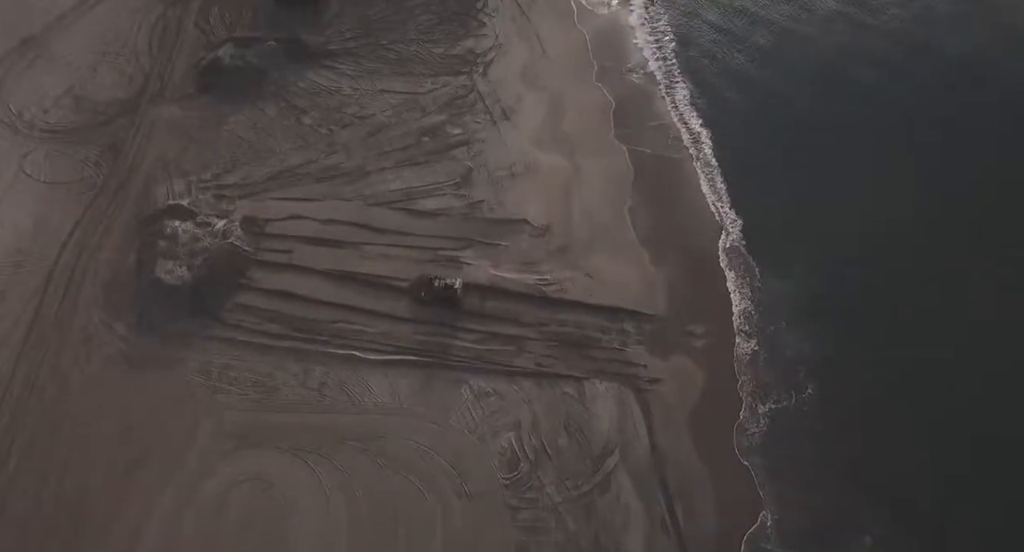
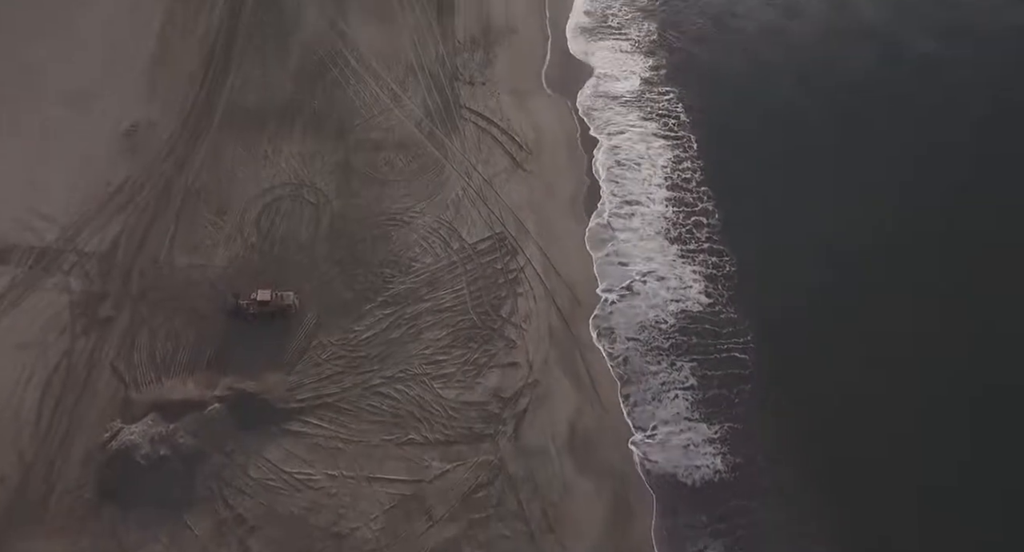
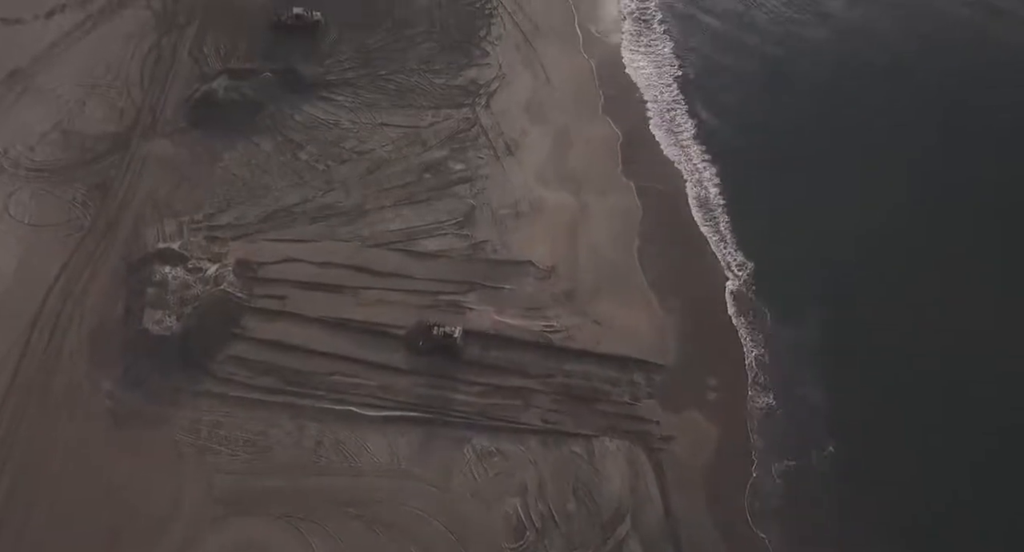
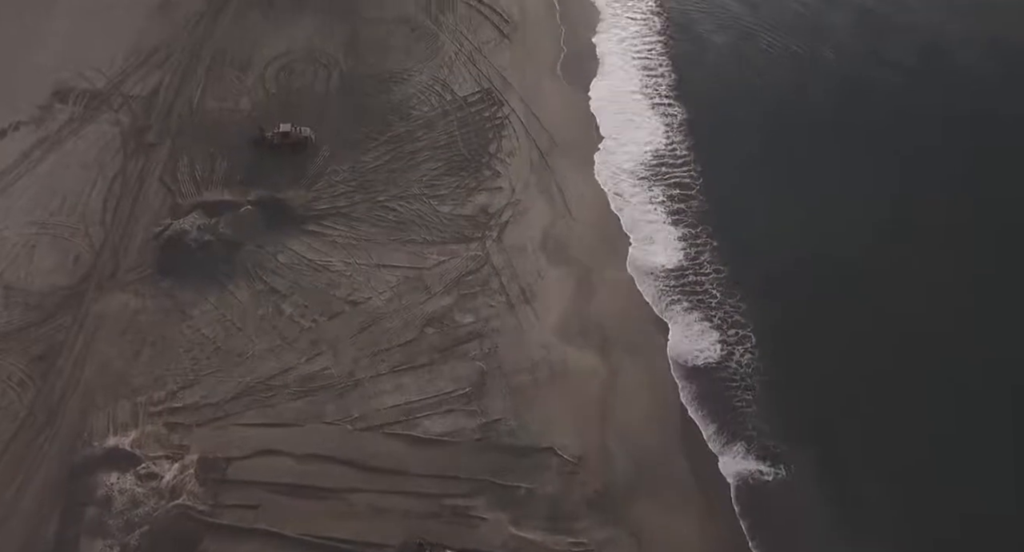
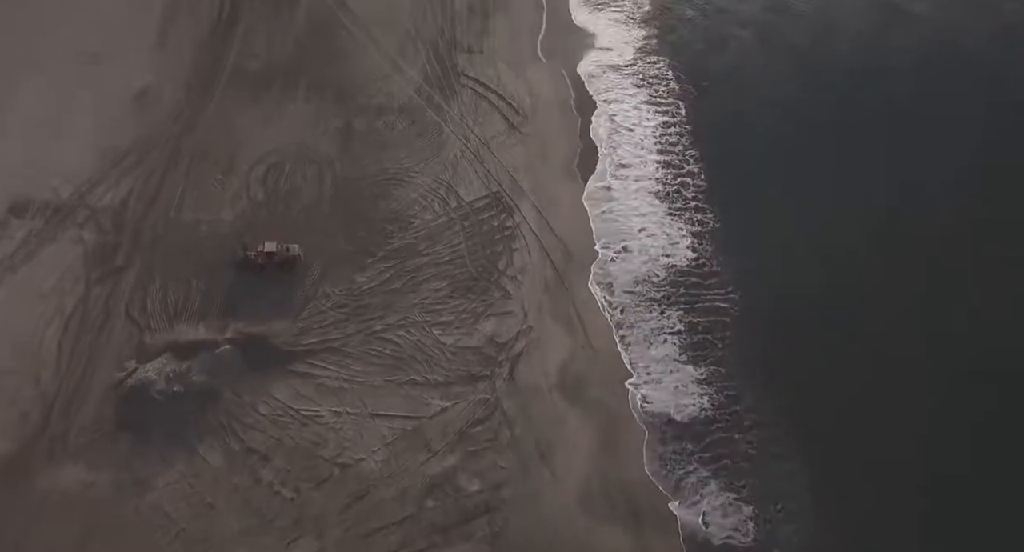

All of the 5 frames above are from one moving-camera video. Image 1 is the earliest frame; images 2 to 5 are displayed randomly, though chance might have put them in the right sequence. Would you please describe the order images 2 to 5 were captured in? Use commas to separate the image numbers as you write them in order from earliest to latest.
3, 4, 5, 2
